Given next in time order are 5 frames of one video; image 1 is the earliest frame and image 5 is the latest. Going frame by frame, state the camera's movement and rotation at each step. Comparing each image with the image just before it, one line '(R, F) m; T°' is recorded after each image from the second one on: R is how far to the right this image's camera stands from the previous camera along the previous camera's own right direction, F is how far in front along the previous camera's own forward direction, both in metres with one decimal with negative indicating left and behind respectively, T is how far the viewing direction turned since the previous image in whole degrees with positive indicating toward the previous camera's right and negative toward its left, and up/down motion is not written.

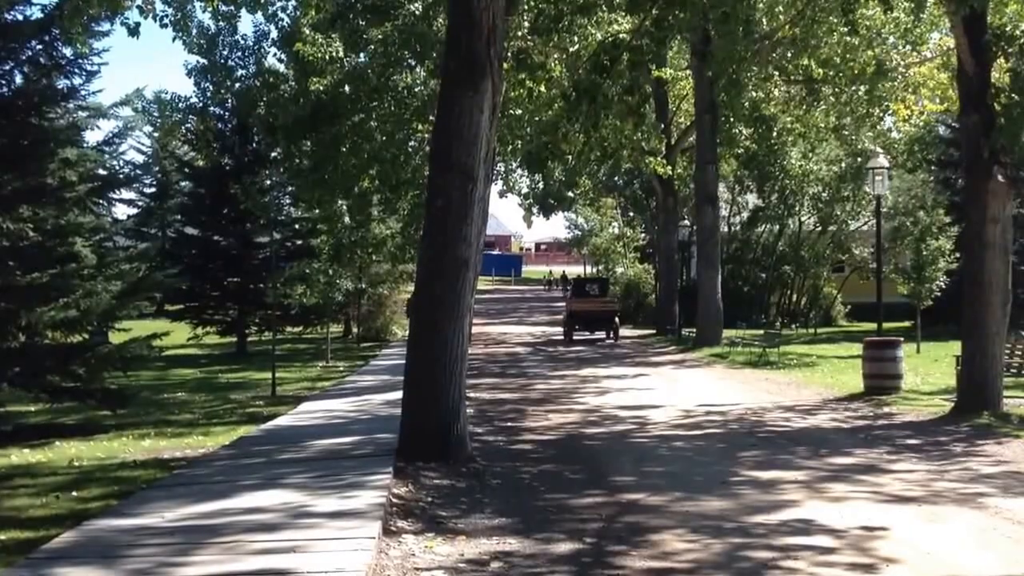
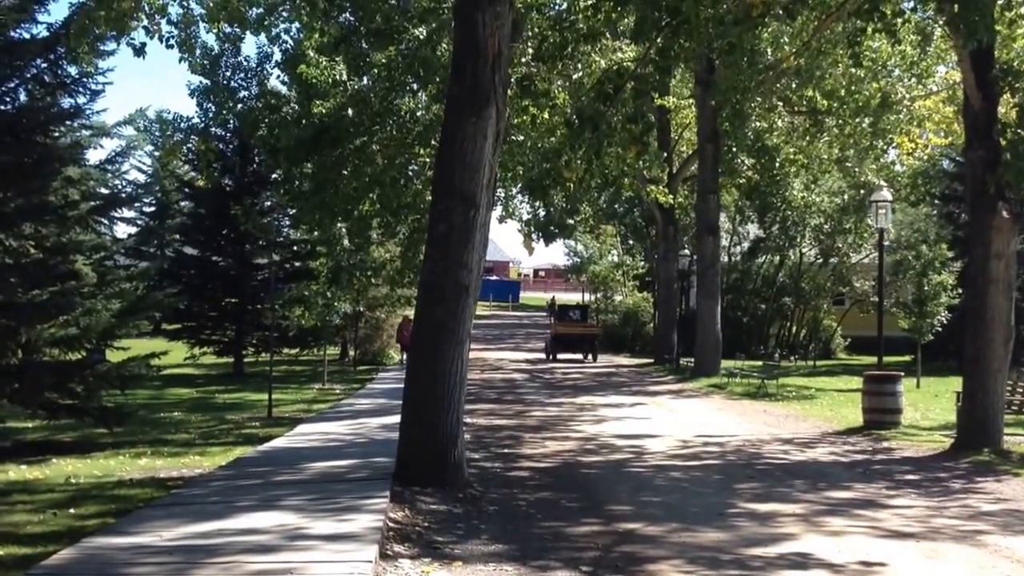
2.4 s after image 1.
(0.0, 0.0) m; 0°
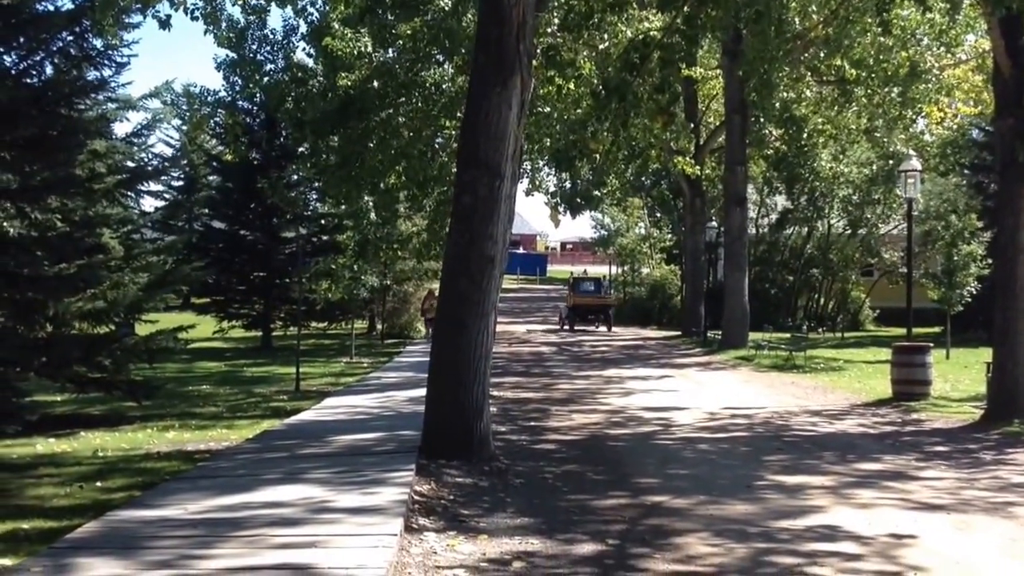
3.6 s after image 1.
(0.0, +0.1) m; -1°
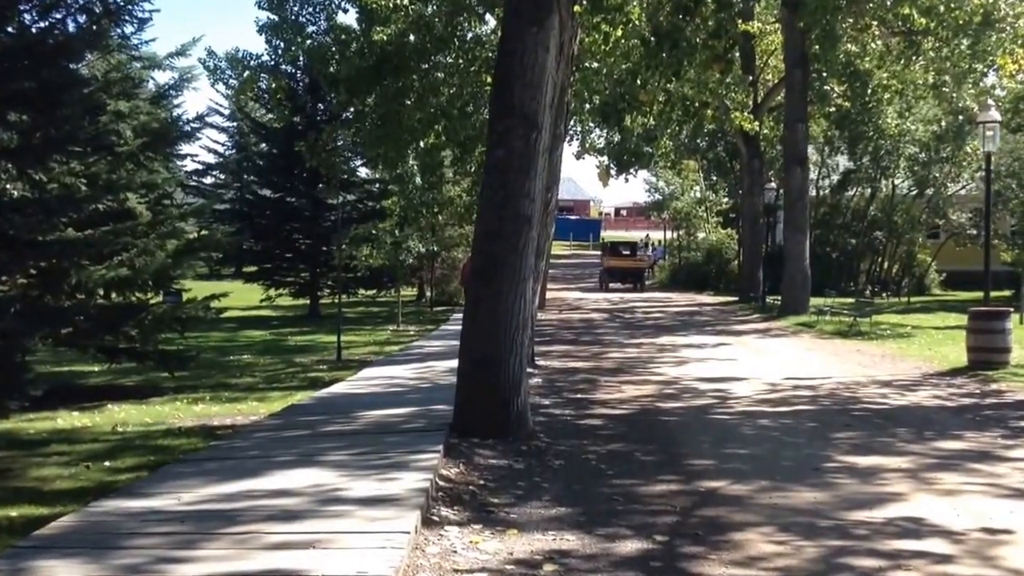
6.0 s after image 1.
(+0.1, +1.2) m; -2°
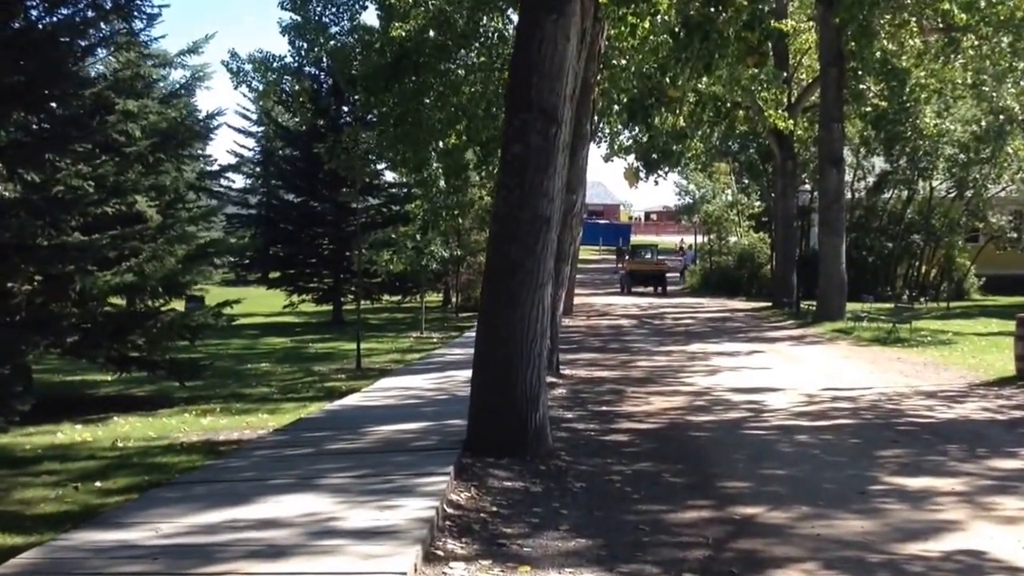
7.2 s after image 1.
(+0.1, +0.8) m; -1°
